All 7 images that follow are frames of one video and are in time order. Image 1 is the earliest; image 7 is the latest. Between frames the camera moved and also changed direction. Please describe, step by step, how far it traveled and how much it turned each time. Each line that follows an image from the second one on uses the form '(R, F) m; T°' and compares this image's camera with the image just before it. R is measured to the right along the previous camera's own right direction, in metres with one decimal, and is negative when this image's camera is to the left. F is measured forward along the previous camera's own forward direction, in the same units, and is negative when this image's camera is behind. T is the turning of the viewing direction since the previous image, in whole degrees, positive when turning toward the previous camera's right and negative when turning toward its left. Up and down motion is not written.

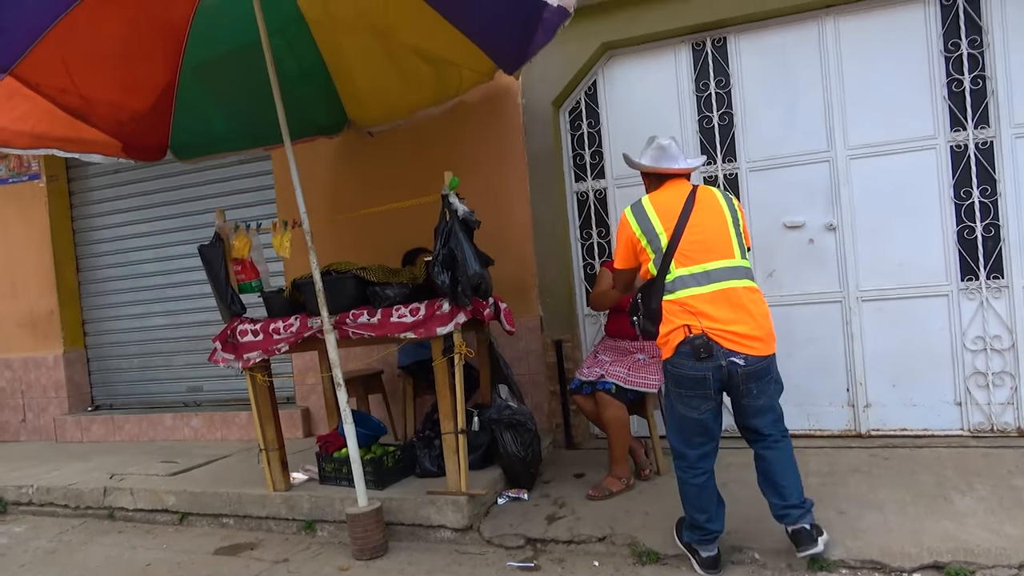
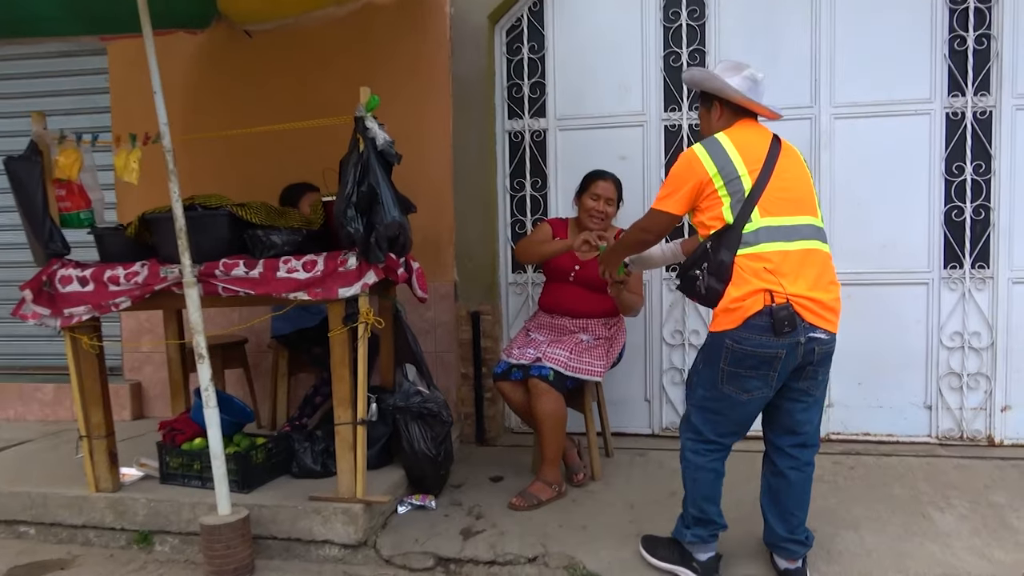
(-0.2, +0.9) m; +9°
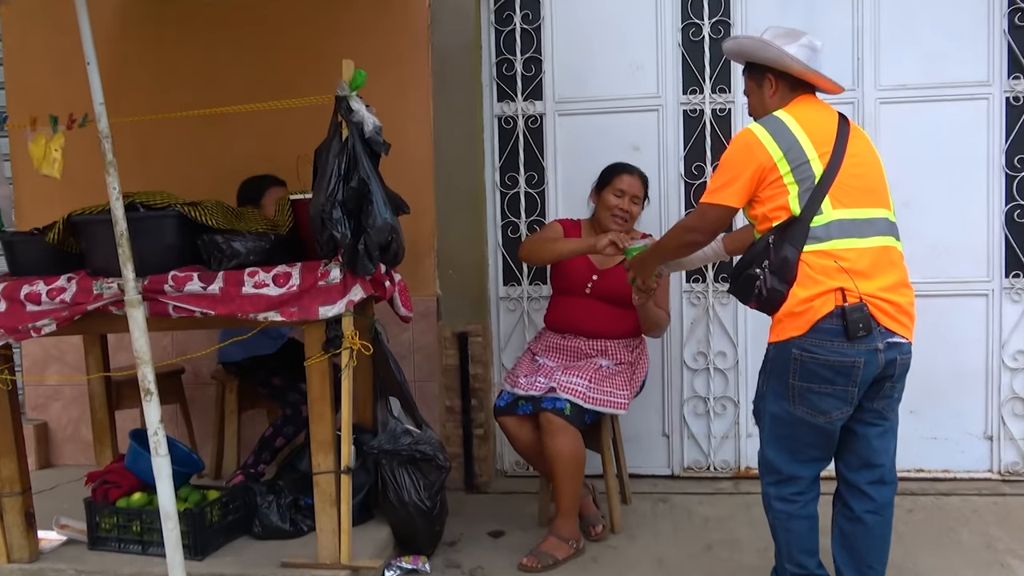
(-0.2, +0.6) m; +4°
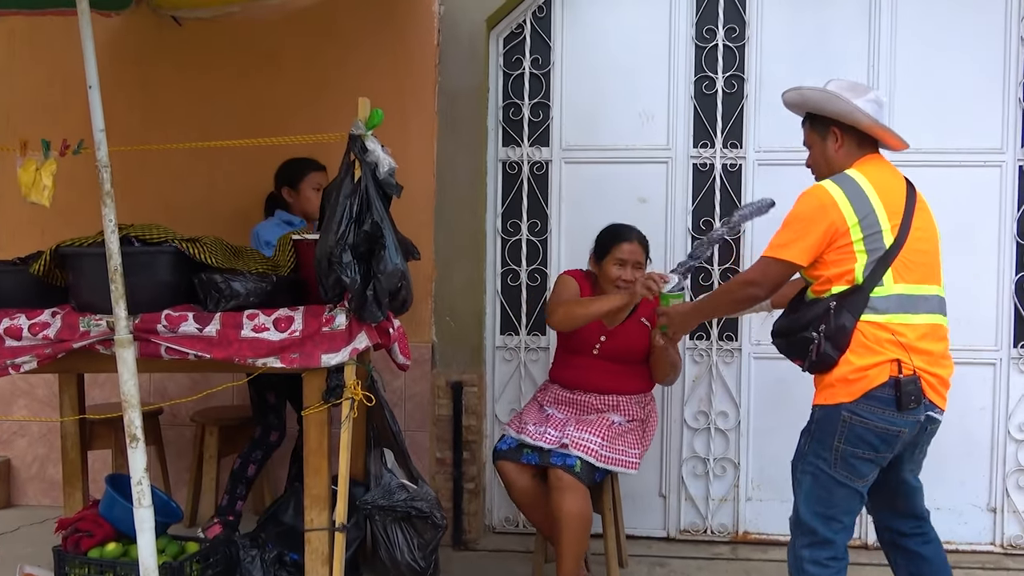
(-0.2, +0.1) m; +2°
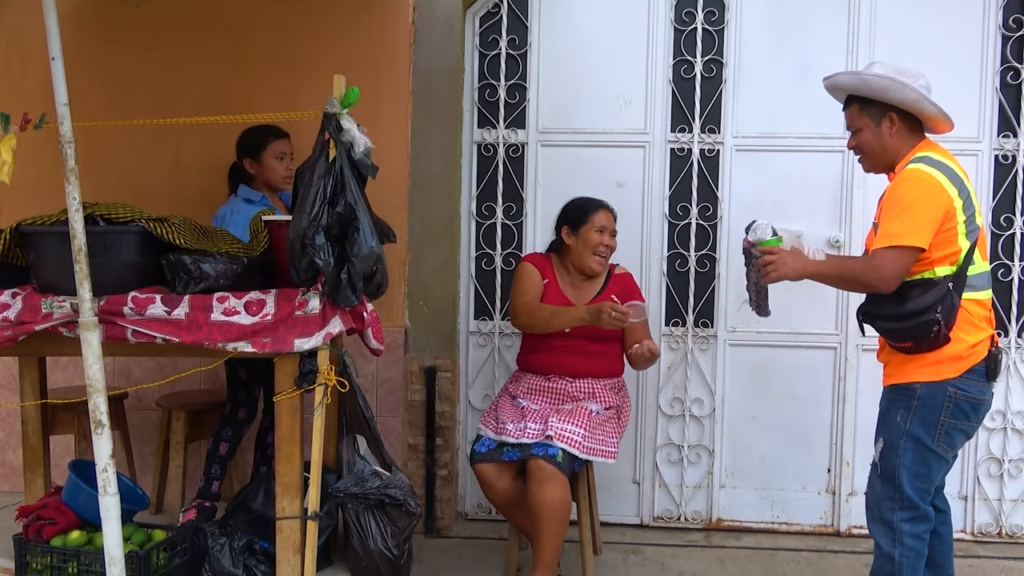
(0.0, 0.0) m; +2°
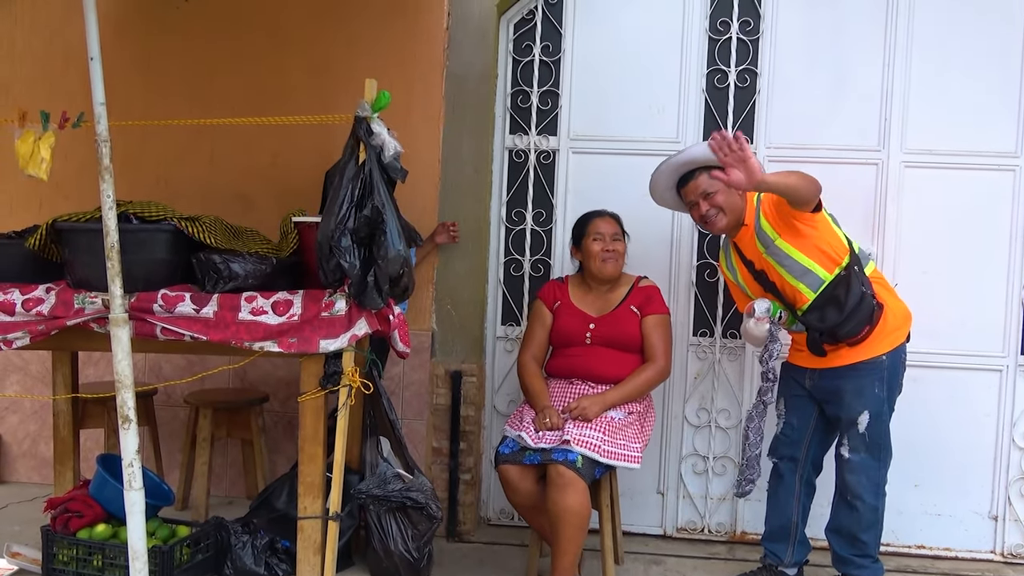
(0.0, 0.0) m; -2°
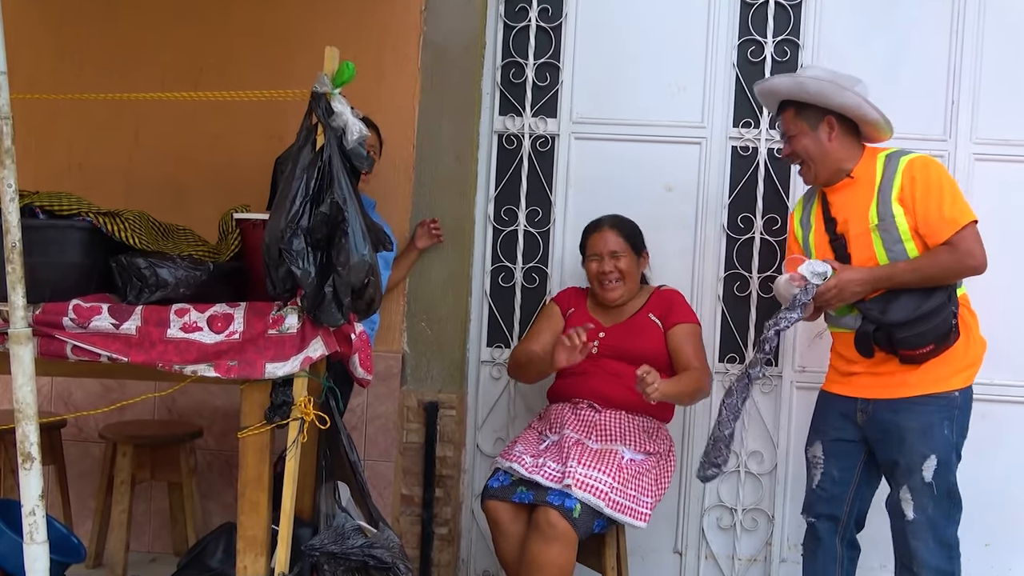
(+0.1, +0.5) m; -1°
